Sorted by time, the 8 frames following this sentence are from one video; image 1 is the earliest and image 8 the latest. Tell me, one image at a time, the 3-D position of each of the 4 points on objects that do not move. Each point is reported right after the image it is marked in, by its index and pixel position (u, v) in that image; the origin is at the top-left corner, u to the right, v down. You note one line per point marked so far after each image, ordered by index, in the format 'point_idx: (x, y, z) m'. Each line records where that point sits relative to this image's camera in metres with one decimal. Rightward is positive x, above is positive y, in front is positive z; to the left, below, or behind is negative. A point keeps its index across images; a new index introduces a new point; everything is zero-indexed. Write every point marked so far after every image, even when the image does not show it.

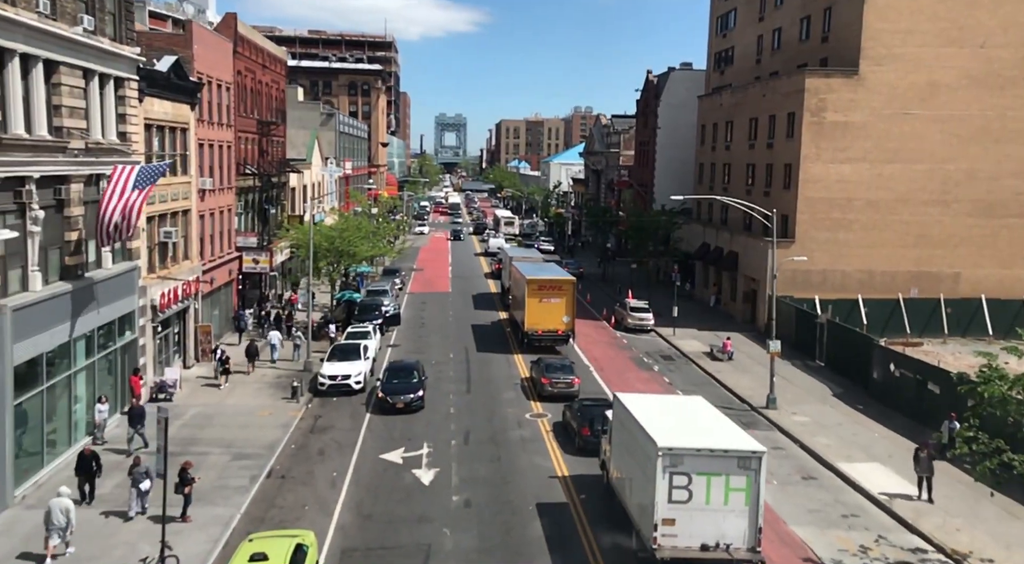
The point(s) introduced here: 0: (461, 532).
0: (-1.1, -5.4, +19.4) m
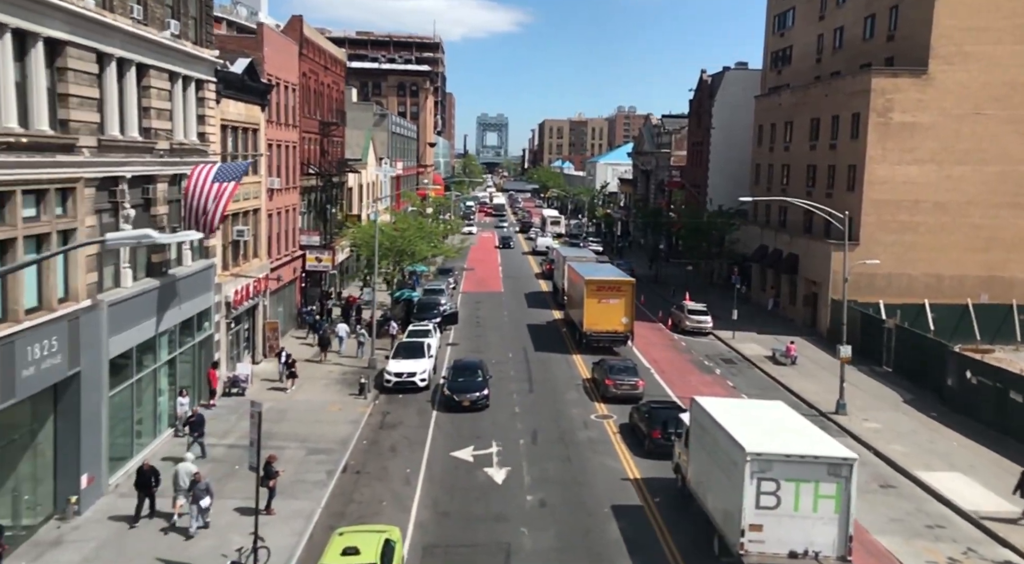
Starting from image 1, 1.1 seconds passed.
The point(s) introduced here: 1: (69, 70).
0: (+0.6, -5.4, +19.5) m
1: (-9.0, +4.3, +18.1) m
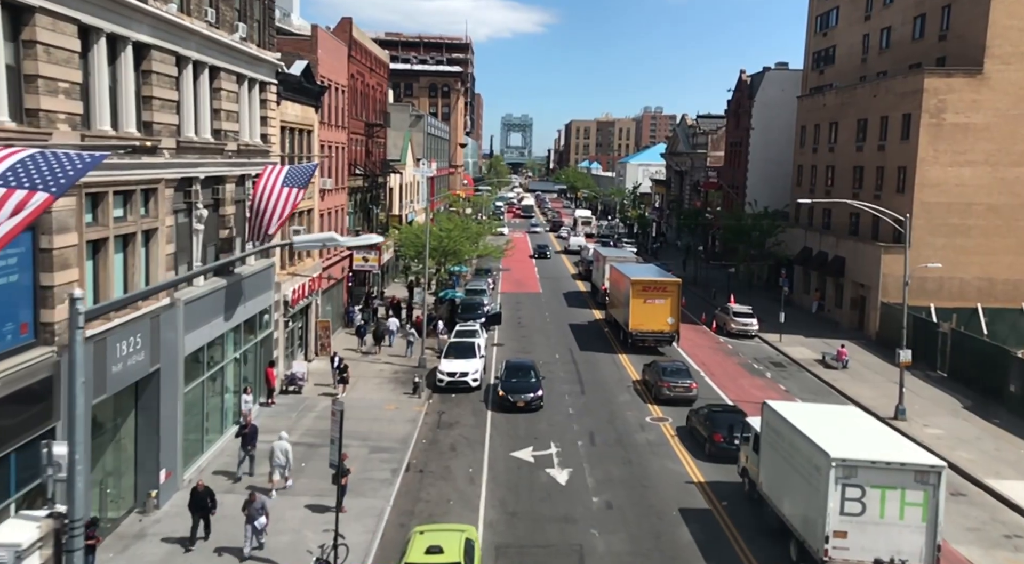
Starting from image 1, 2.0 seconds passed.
0: (+2.1, -5.5, +19.5) m
1: (-7.4, +4.3, +18.4) m
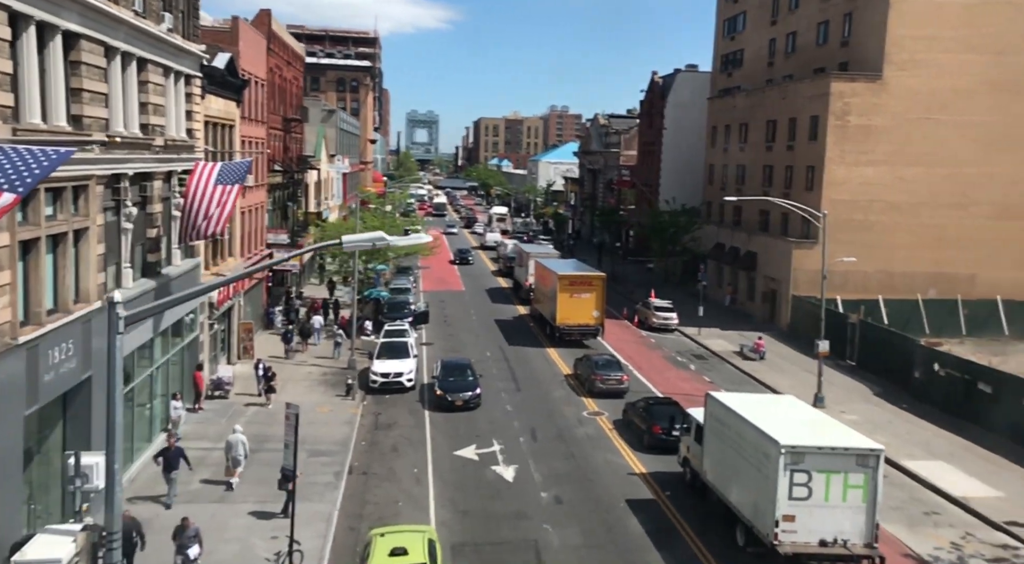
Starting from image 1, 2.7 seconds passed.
0: (+1.1, -5.4, +19.5) m
1: (-8.4, +4.3, +17.5) m
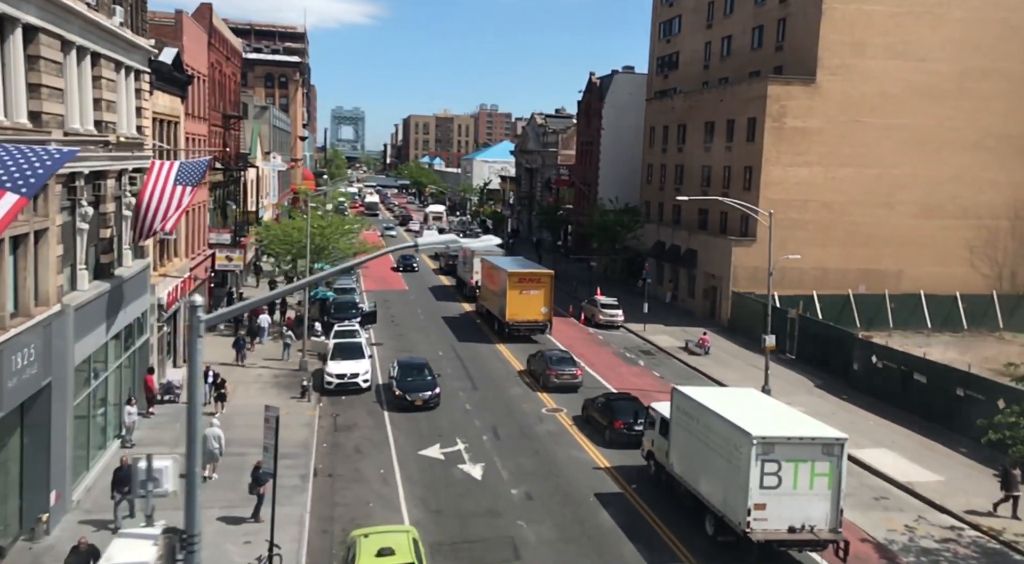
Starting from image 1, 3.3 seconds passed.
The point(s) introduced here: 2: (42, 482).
0: (+0.5, -5.3, +19.6) m
1: (-8.9, +4.2, +16.9) m
2: (-9.3, -3.9, +17.7) m
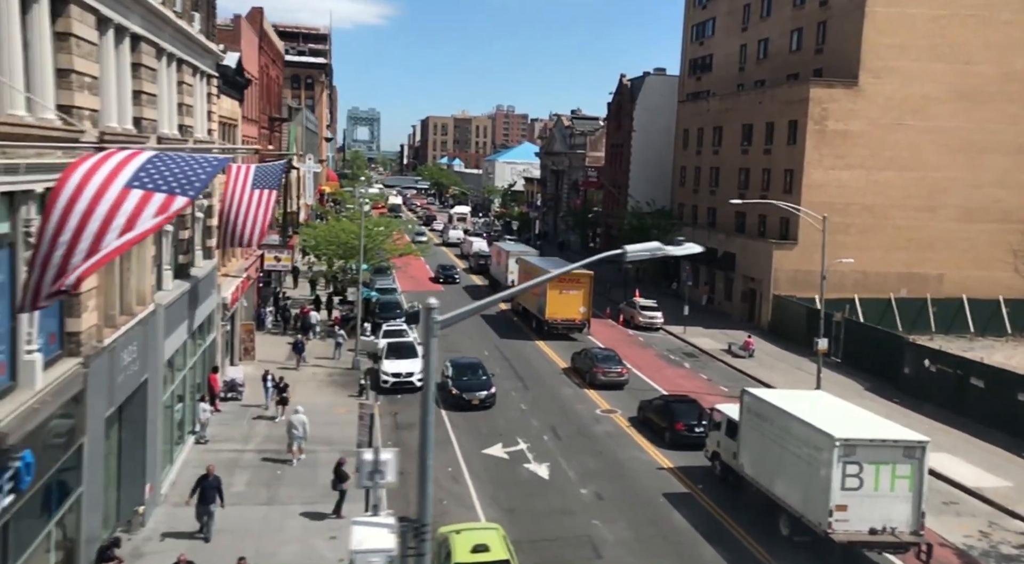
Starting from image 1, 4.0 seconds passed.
0: (+2.2, -5.4, +19.9) m
1: (-7.3, +4.2, +17.5) m
2: (-7.6, -3.9, +18.3) m
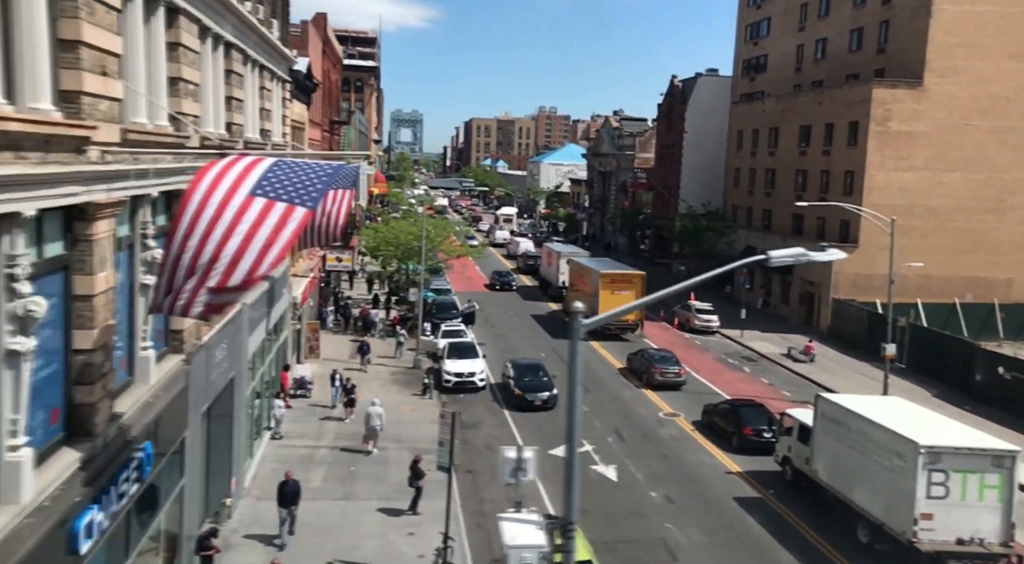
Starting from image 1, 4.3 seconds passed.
0: (+3.8, -5.5, +20.0) m
1: (-5.7, +4.2, +18.1) m
2: (-6.1, -3.9, +18.8) m
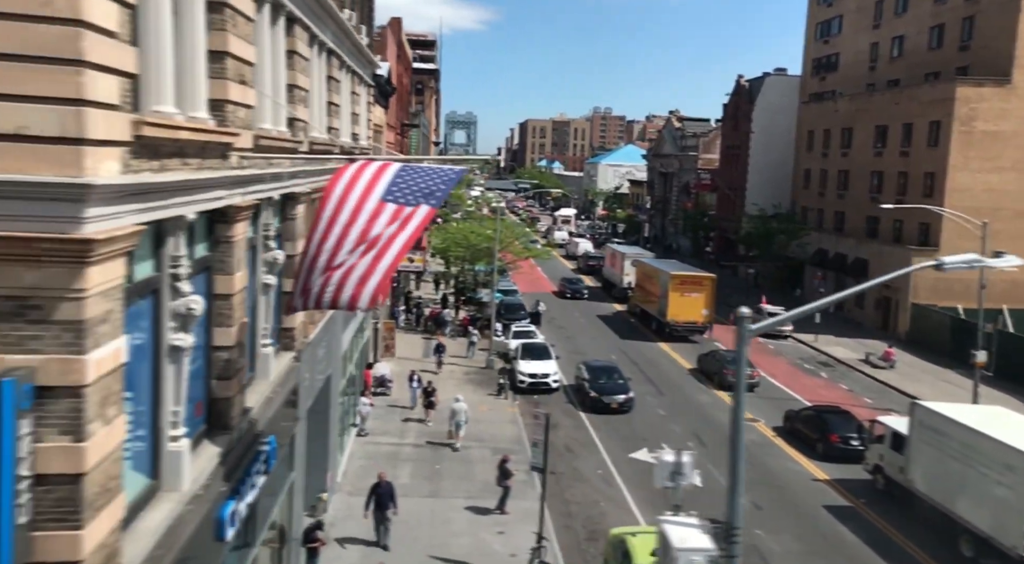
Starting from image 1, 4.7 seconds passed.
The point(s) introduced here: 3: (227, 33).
0: (+5.8, -5.5, +19.8) m
1: (-3.7, +4.2, +18.5) m
2: (-4.2, -3.9, +19.3) m
3: (-2.7, +2.4, +8.5) m
